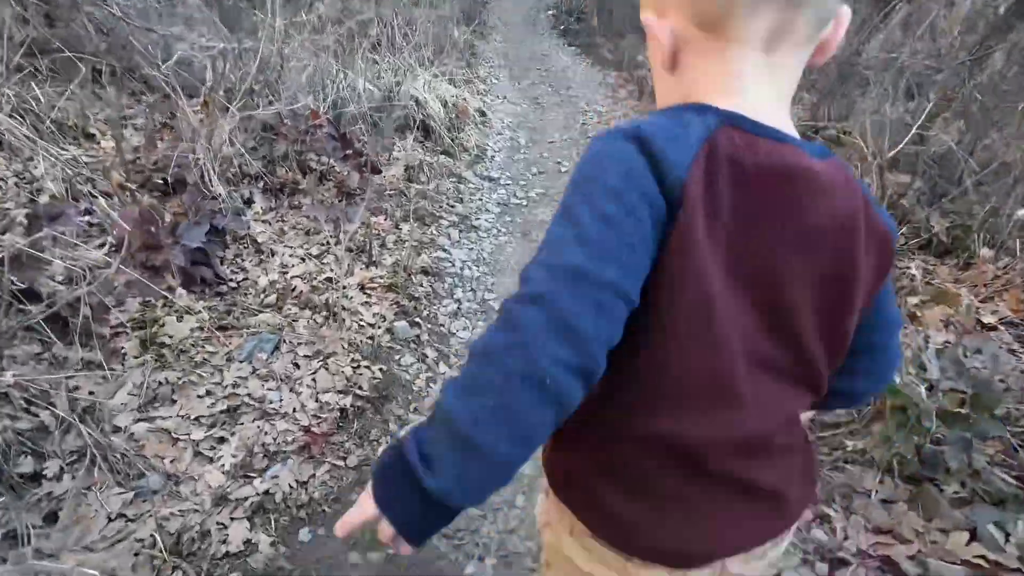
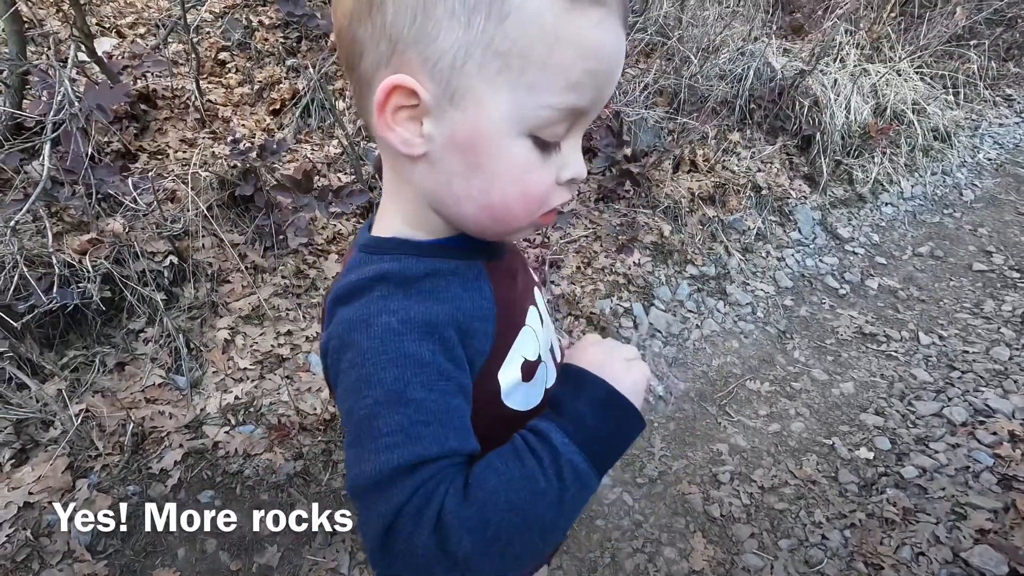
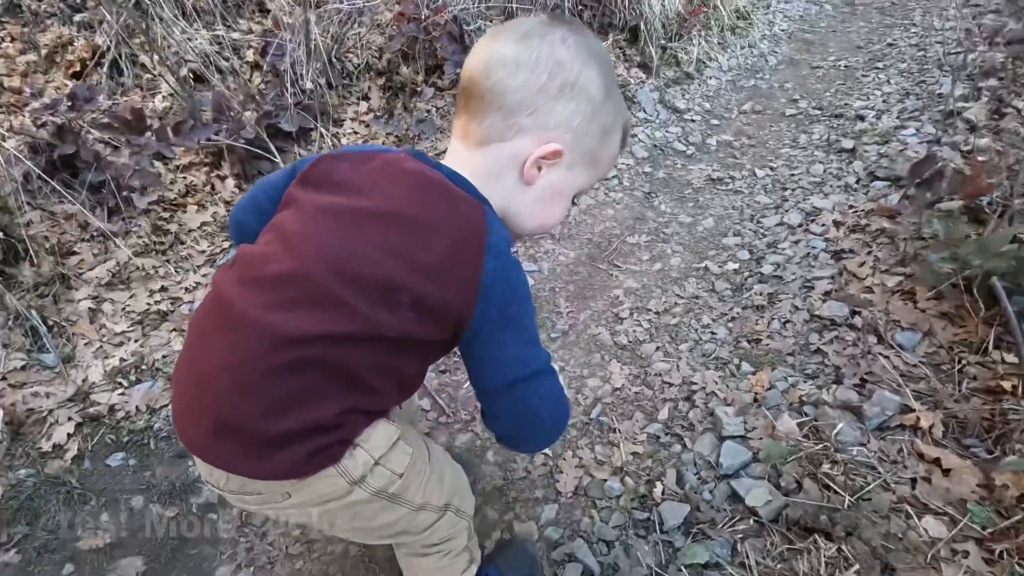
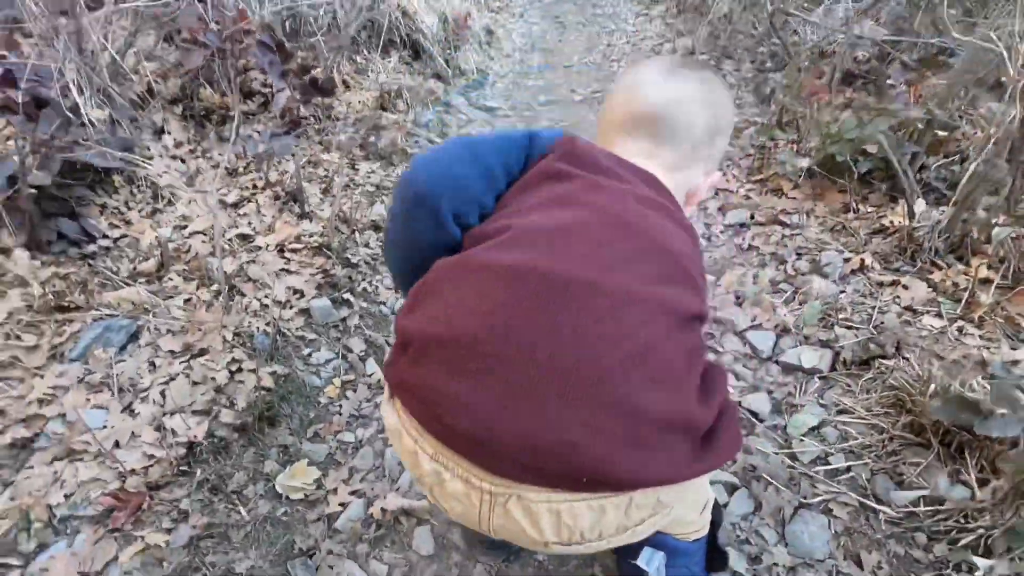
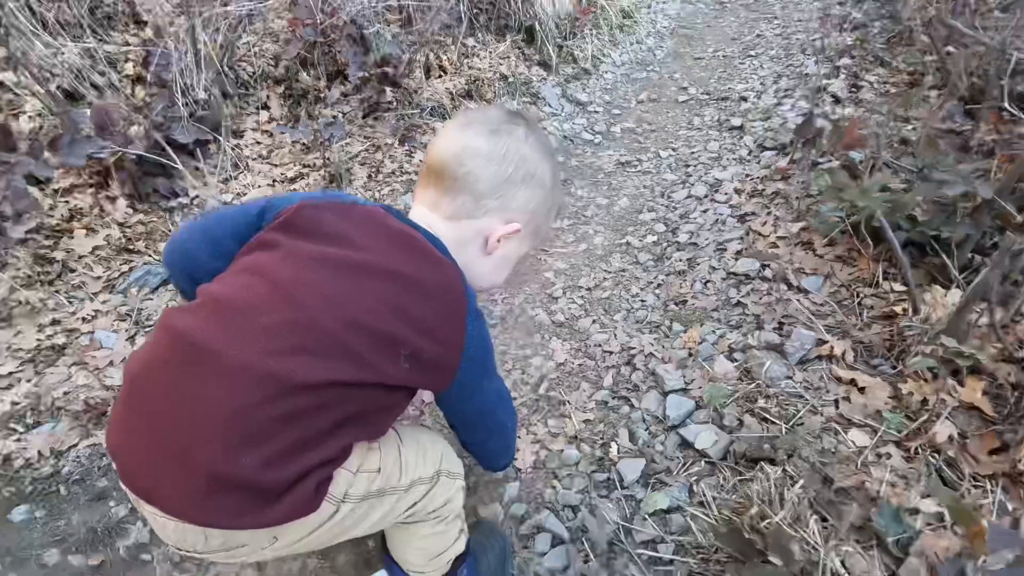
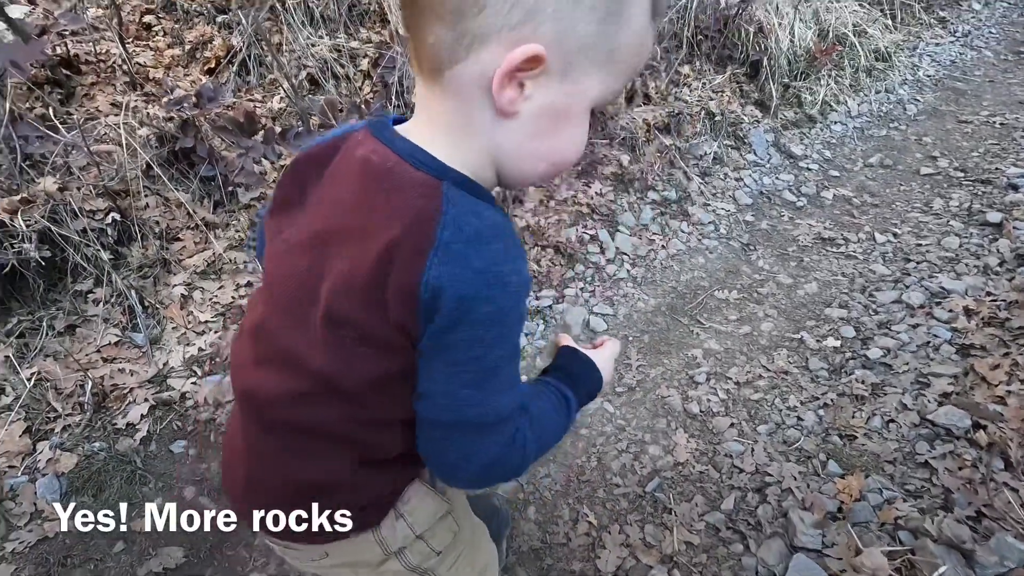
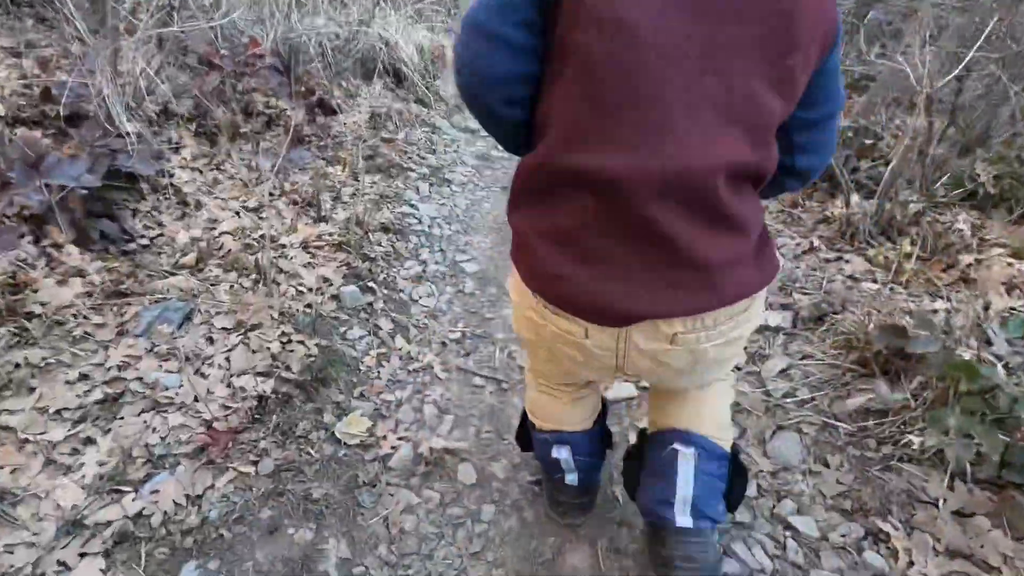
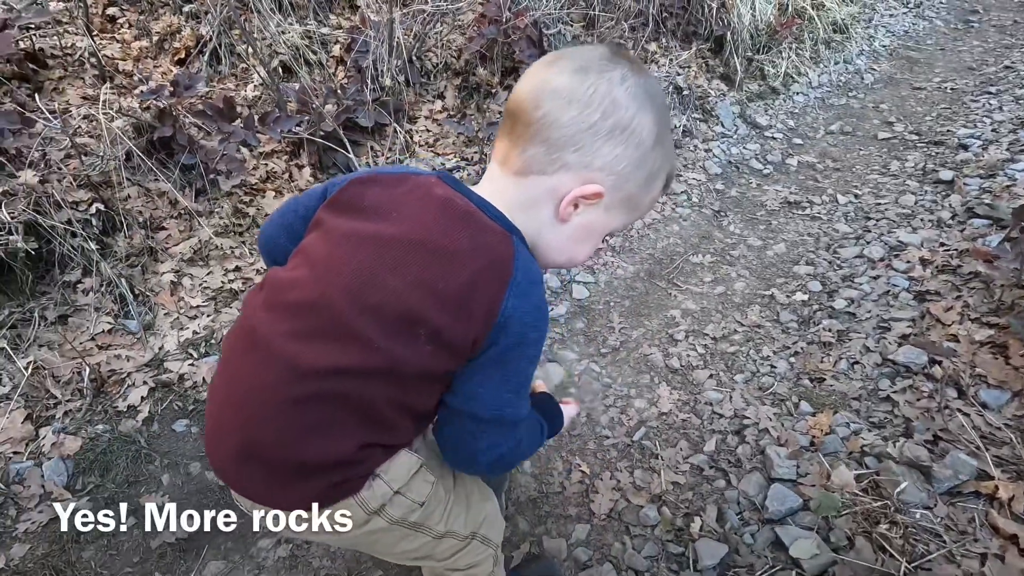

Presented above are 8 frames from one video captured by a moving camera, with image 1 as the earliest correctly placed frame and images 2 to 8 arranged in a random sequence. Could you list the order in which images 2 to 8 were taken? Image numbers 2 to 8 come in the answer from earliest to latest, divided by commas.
7, 4, 5, 3, 8, 6, 2
